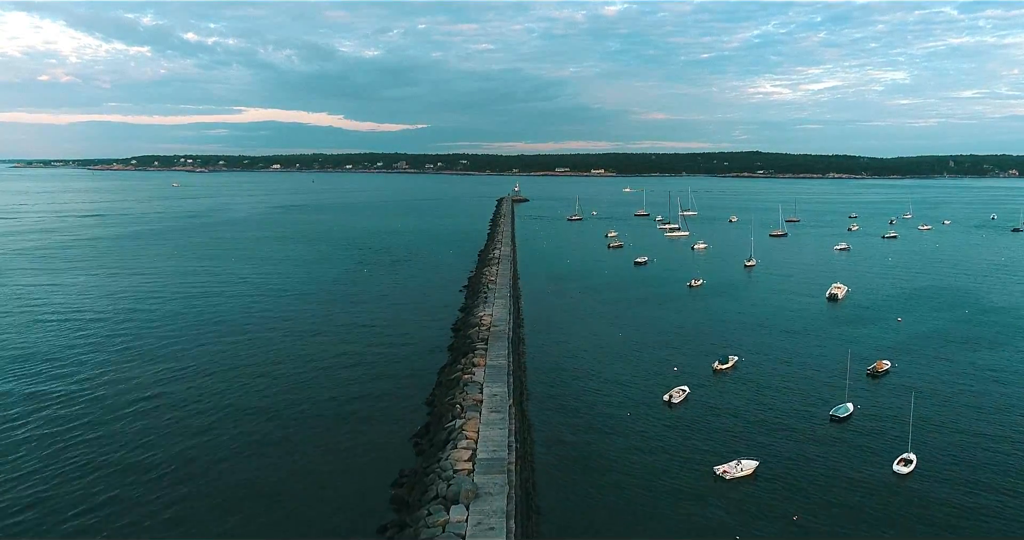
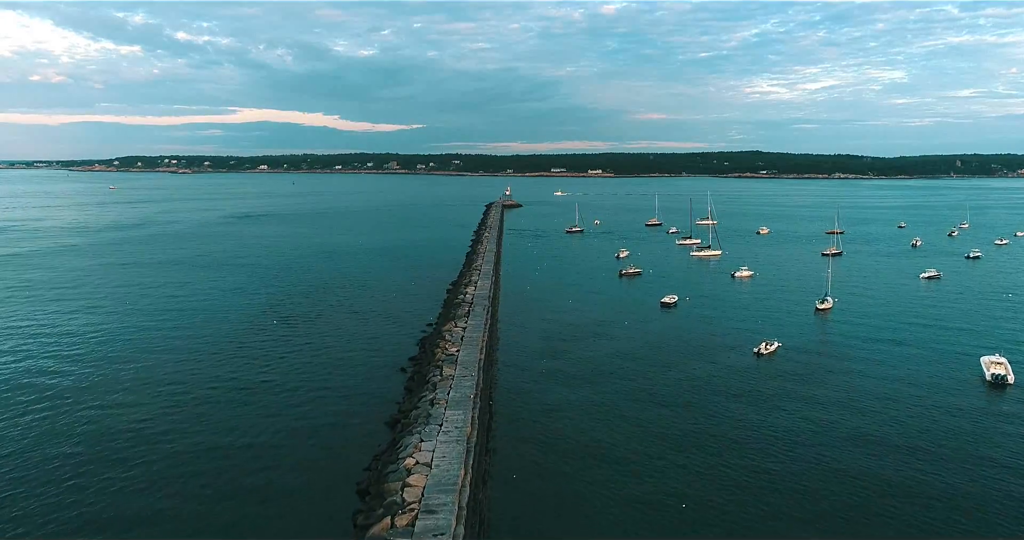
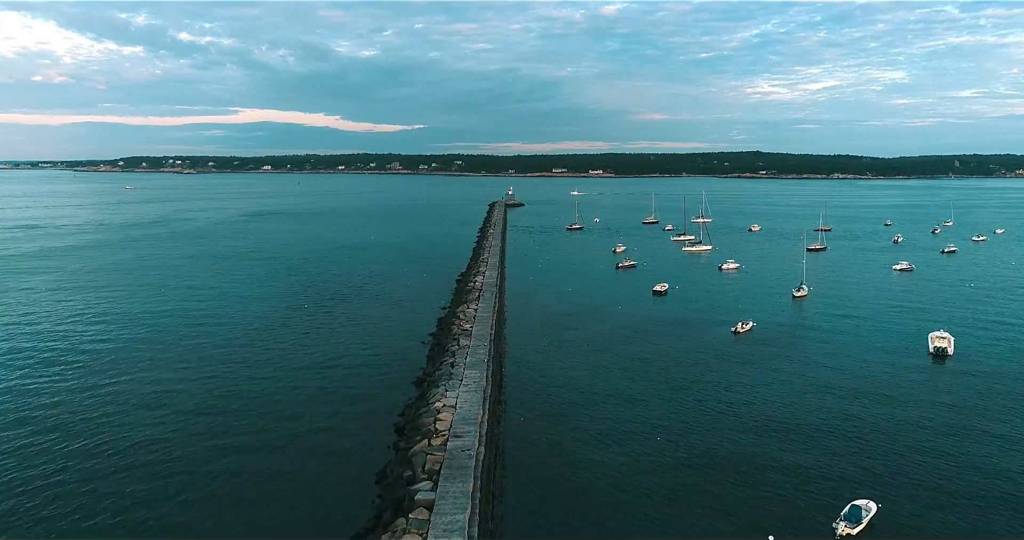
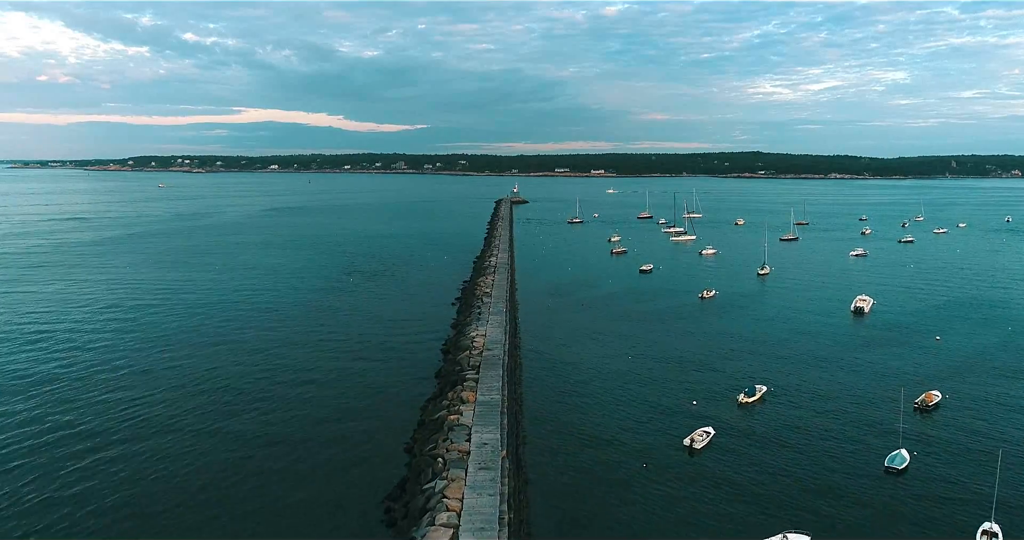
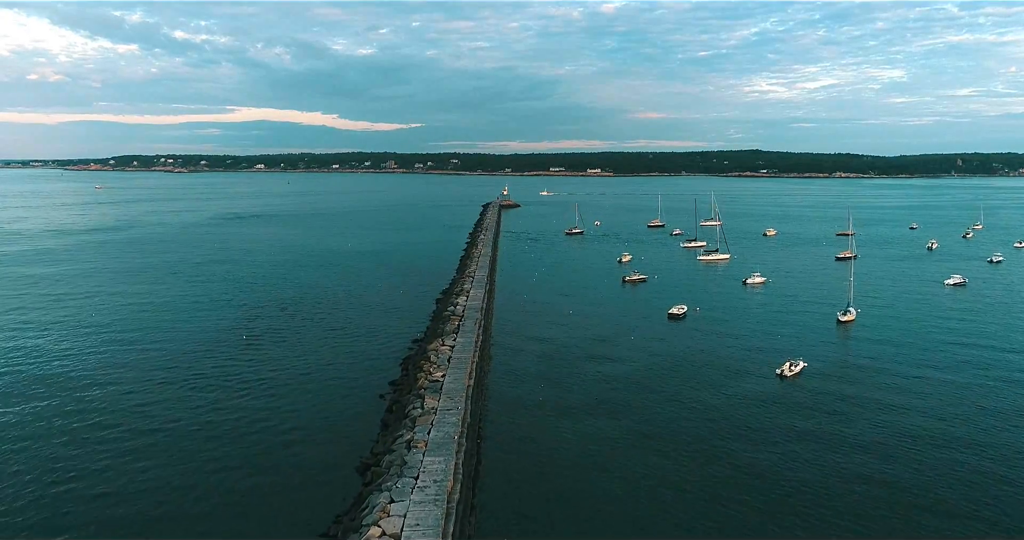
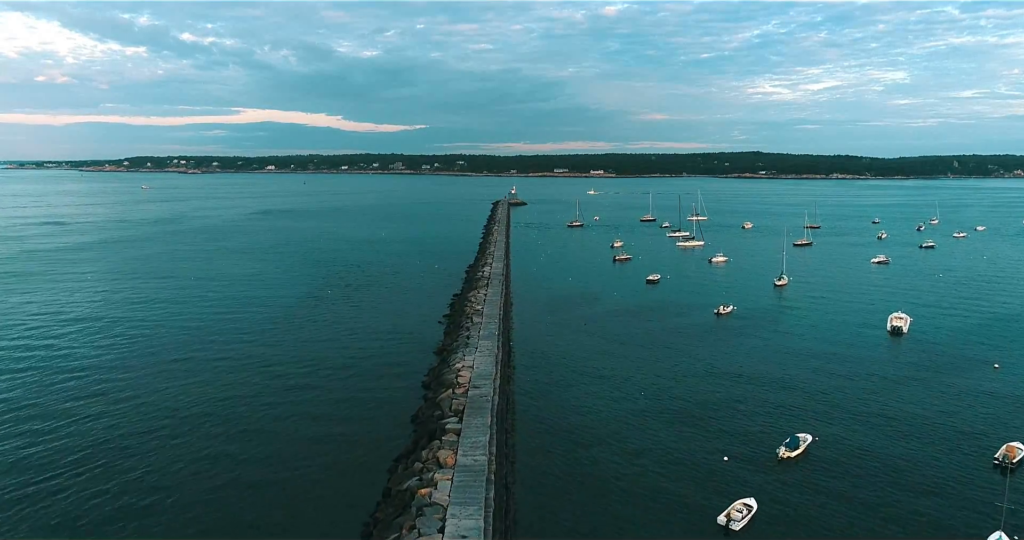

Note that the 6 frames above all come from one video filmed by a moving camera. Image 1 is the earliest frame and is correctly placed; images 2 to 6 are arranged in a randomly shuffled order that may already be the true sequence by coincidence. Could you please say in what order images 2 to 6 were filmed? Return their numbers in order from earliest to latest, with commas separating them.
4, 6, 3, 2, 5
